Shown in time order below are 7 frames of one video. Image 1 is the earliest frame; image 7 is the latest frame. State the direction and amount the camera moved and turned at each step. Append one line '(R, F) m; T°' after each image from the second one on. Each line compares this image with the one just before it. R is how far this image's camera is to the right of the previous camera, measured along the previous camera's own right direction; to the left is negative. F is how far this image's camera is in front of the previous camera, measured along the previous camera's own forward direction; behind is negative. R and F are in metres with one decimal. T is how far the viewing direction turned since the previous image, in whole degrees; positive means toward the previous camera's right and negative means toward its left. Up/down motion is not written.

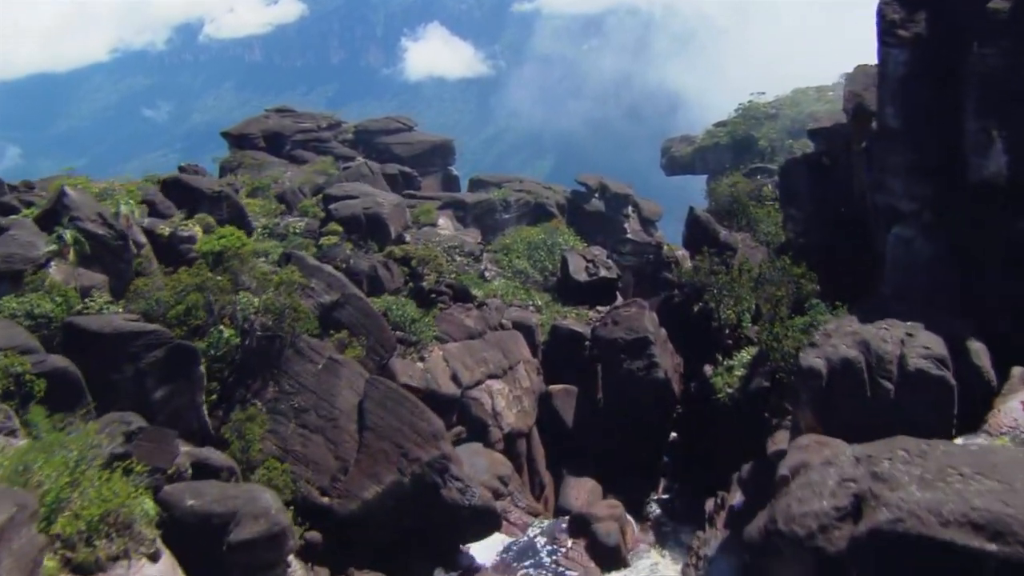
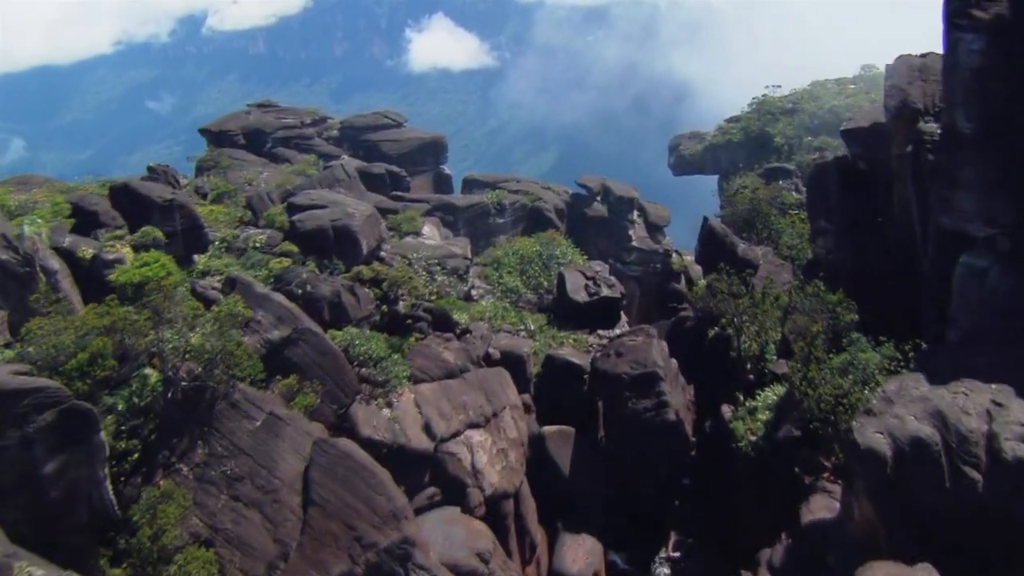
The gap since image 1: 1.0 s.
(+0.3, +3.2) m; 0°
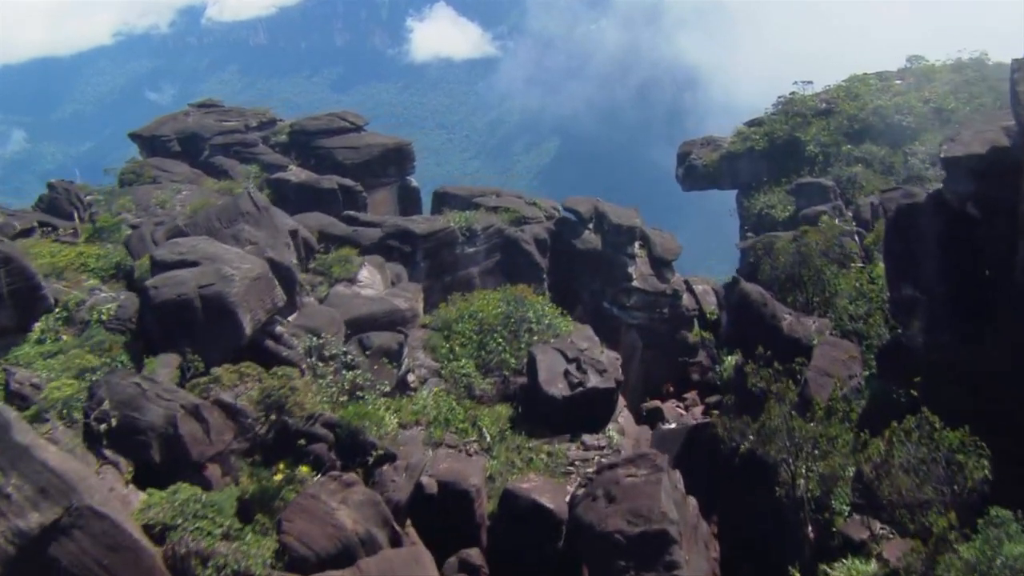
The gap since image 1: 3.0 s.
(+0.7, +6.8) m; 0°
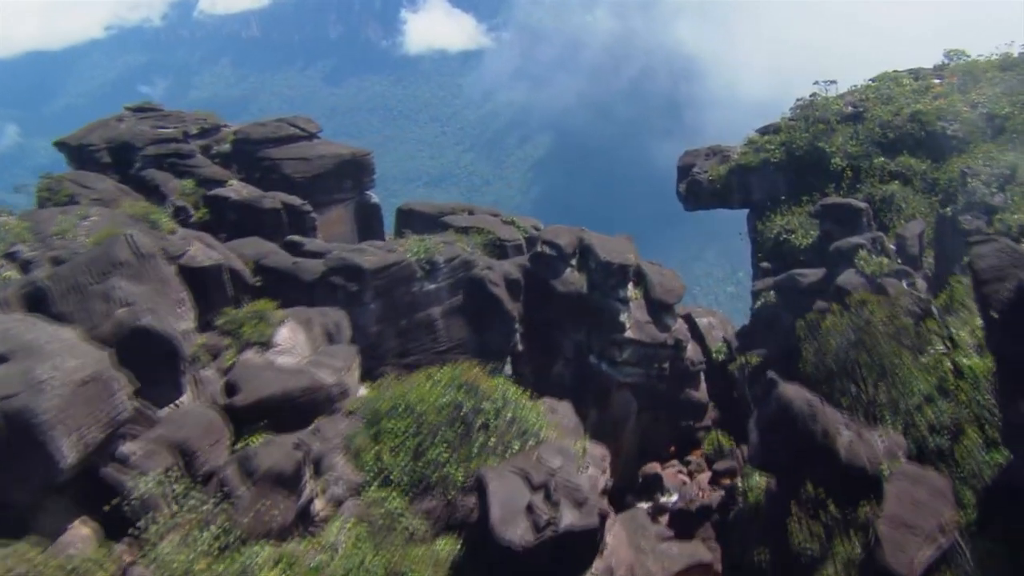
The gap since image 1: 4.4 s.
(+0.5, +4.9) m; 0°
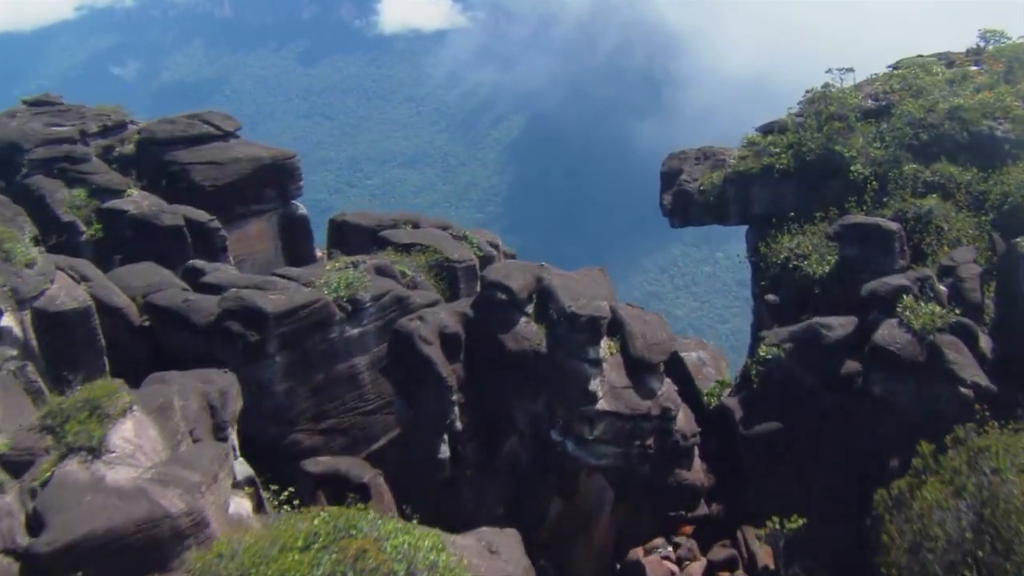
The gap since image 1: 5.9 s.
(+0.5, +4.9) m; +1°
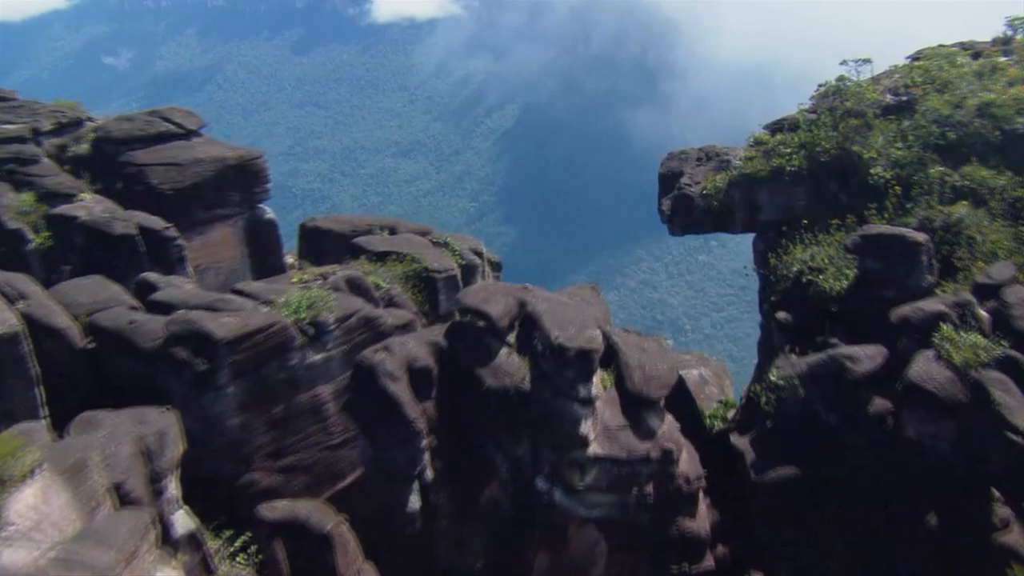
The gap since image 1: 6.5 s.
(+0.2, +2.1) m; 0°
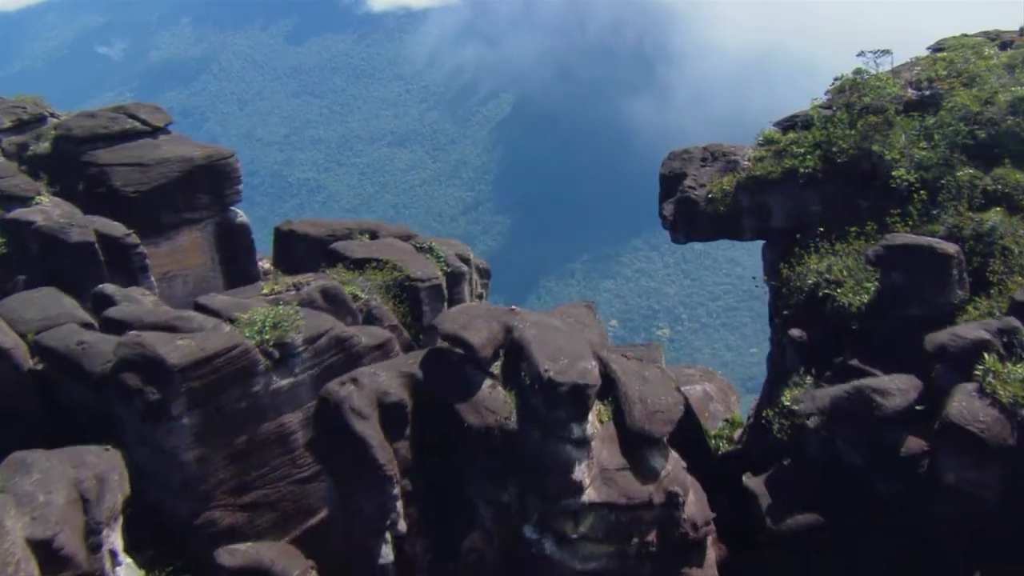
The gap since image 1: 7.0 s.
(+0.1, +1.7) m; 0°
